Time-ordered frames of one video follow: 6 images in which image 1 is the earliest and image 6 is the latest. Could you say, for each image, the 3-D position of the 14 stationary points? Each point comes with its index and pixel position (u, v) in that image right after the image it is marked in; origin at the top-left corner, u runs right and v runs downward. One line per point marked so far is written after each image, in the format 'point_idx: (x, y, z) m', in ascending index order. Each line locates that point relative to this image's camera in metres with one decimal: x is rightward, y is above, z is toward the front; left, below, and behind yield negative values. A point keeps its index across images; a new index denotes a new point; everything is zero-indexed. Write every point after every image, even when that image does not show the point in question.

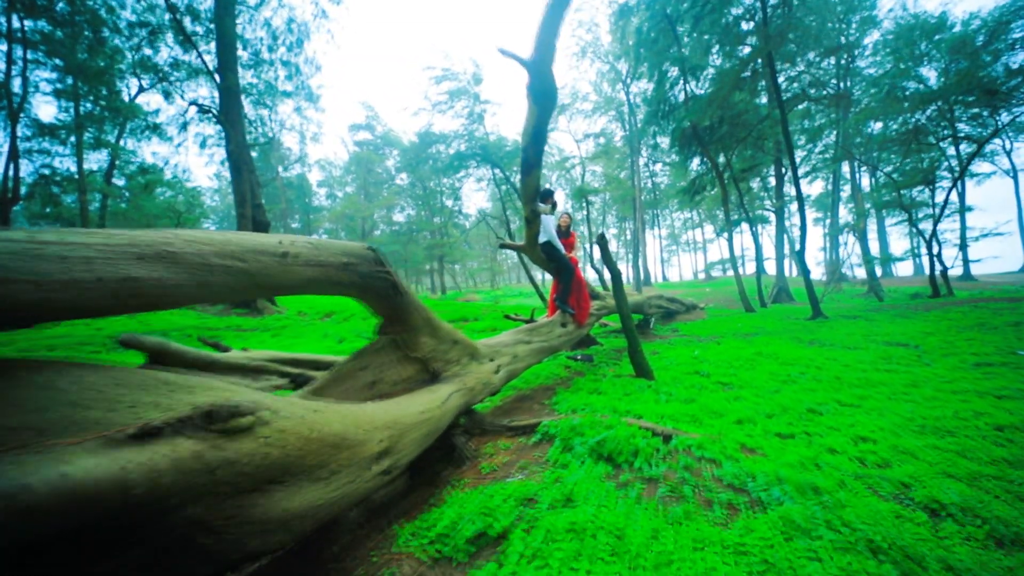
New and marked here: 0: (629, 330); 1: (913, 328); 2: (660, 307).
0: (+1.6, -0.6, +5.4) m
1: (+9.4, -0.9, +9.5) m
2: (+4.6, -0.6, +12.5) m
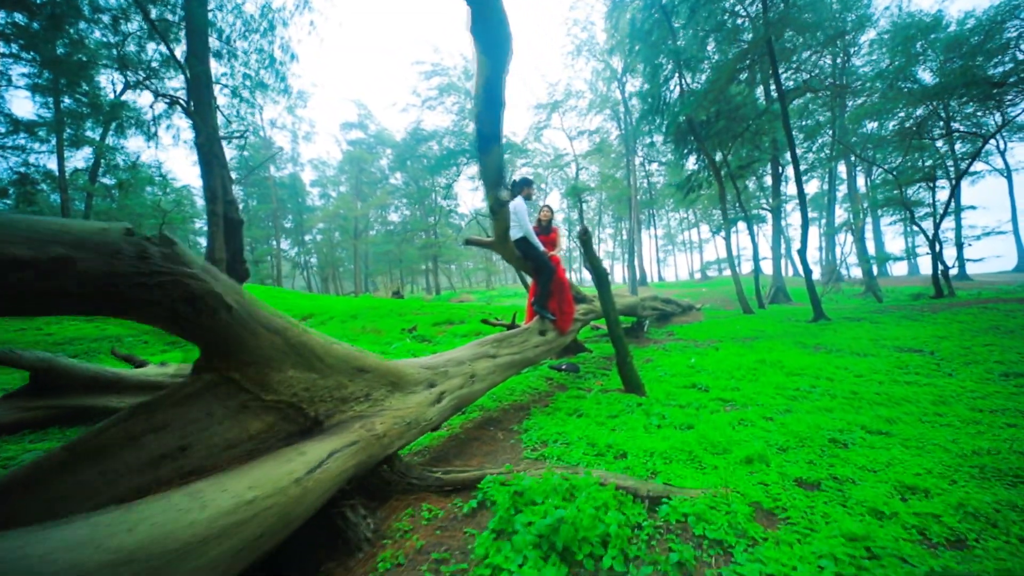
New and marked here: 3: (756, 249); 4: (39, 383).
0: (+1.3, -0.6, +4.8) m
1: (+9.0, -1.0, +9.0) m
2: (+4.2, -0.6, +11.9) m
3: (+10.1, +1.6, +16.8) m
4: (-4.0, -0.8, +3.4) m
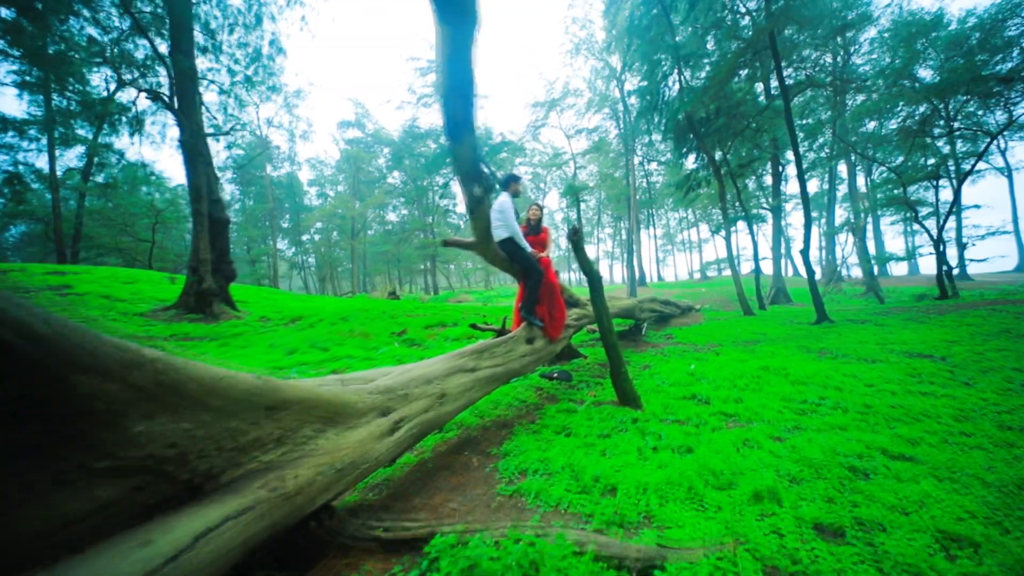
0: (+1.1, -0.6, +4.4) m
1: (+8.9, -1.0, +8.6) m
2: (+4.0, -0.6, +11.6) m
3: (+9.9, +1.6, +16.4) m
4: (-4.2, -0.9, +3.1) m
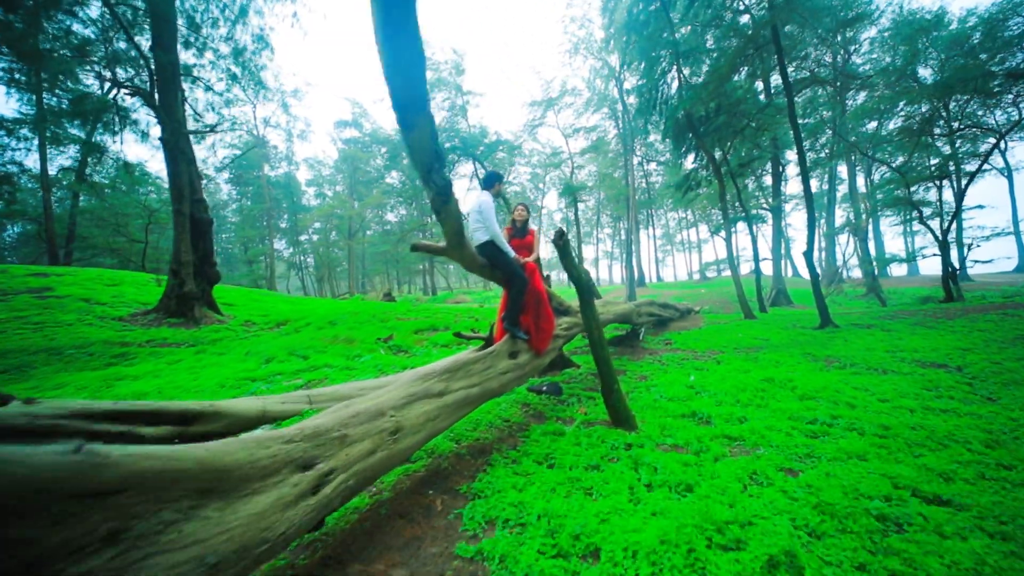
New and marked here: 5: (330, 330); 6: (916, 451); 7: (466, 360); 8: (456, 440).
0: (+0.9, -0.7, +4.0) m
1: (+8.7, -1.1, +8.2) m
2: (+3.8, -0.7, +11.2) m
3: (+9.7, +1.5, +16.0) m
4: (-4.3, -0.9, +2.7) m
5: (-4.8, -1.1, +10.6) m
6: (+3.1, -1.3, +3.2) m
7: (-0.4, -0.6, +3.4) m
8: (-0.5, -1.3, +3.5) m
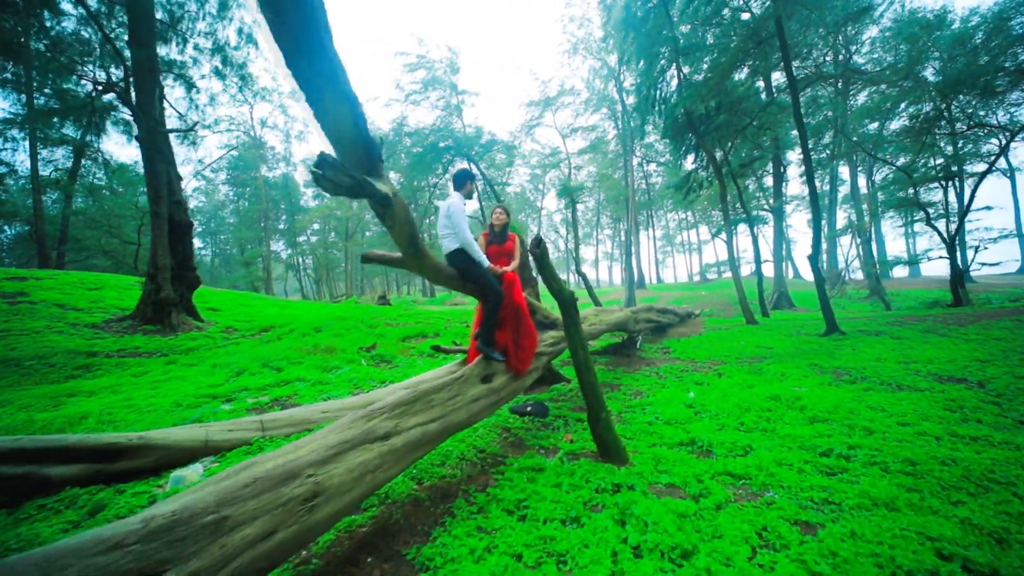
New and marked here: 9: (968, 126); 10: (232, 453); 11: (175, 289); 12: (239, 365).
0: (+0.7, -0.8, +3.6) m
1: (+8.5, -1.2, +7.8) m
2: (+3.6, -0.9, +10.7) m
3: (+9.5, +1.4, +15.6) m
4: (-4.6, -1.1, +2.2) m
5: (-5.0, -1.2, +10.2) m
6: (+2.9, -1.4, +2.7) m
7: (-0.6, -0.7, +2.9) m
8: (-0.7, -1.4, +3.1) m
9: (+14.1, +5.0, +12.5) m
10: (-2.5, -1.5, +3.6) m
11: (-9.1, 0.0, +10.9) m
12: (-5.0, -1.4, +7.3) m
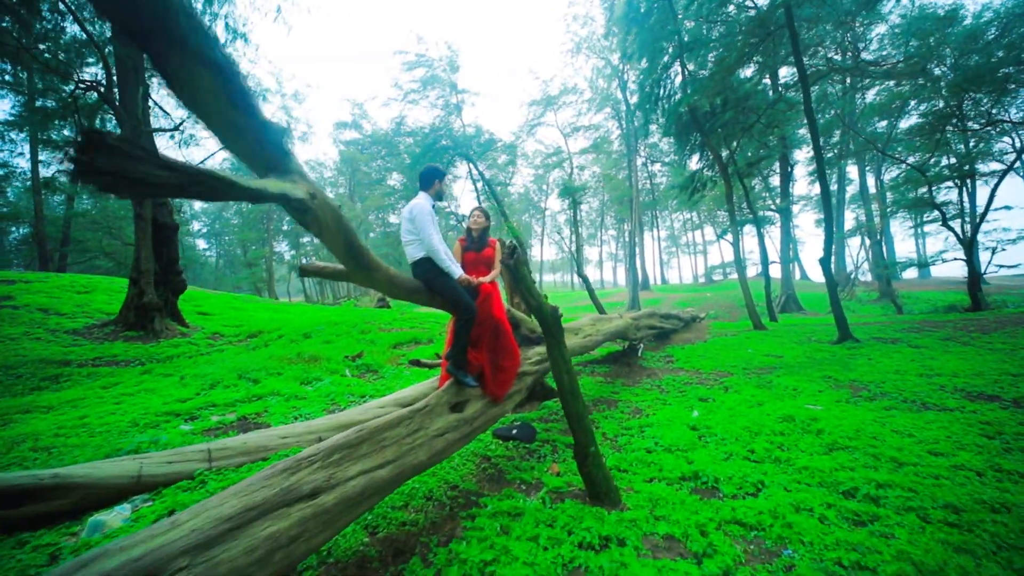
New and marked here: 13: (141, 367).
0: (+0.5, -1.0, +3.1) m
1: (+8.3, -1.3, +7.2) m
2: (+3.5, -1.0, +10.2) m
3: (+9.5, +1.3, +15.0) m
4: (-4.8, -1.2, +1.8) m
5: (-5.1, -1.4, +9.8) m
6: (+2.7, -1.5, +2.2) m
7: (-0.8, -0.8, +2.4) m
8: (-0.9, -1.6, +2.6) m
9: (+14.0, +4.9, +11.9) m
10: (-2.7, -1.6, +3.1) m
11: (-9.2, -0.1, +10.5) m
12: (-5.1, -1.5, +6.9) m
13: (-7.4, -1.6, +8.0) m
